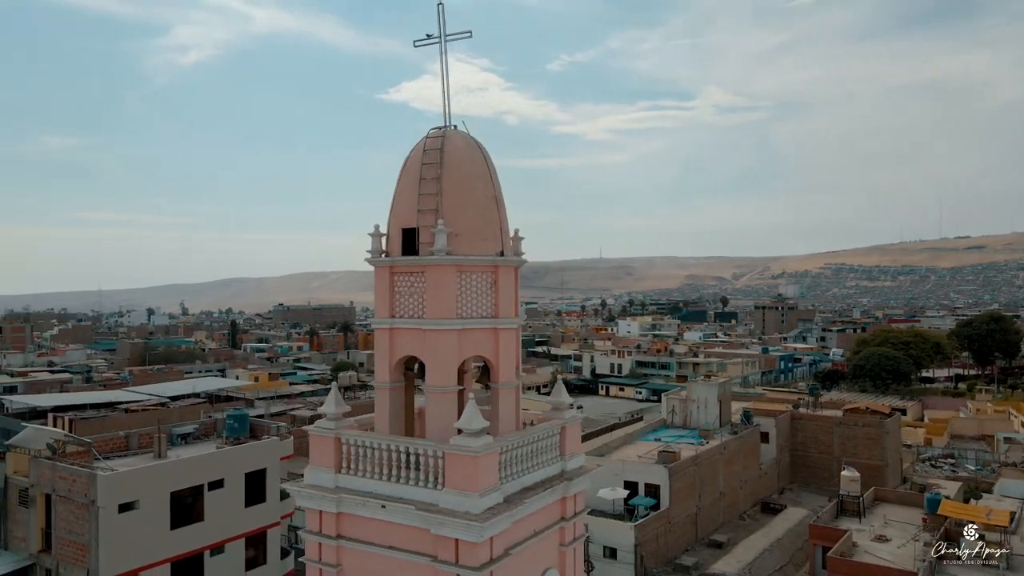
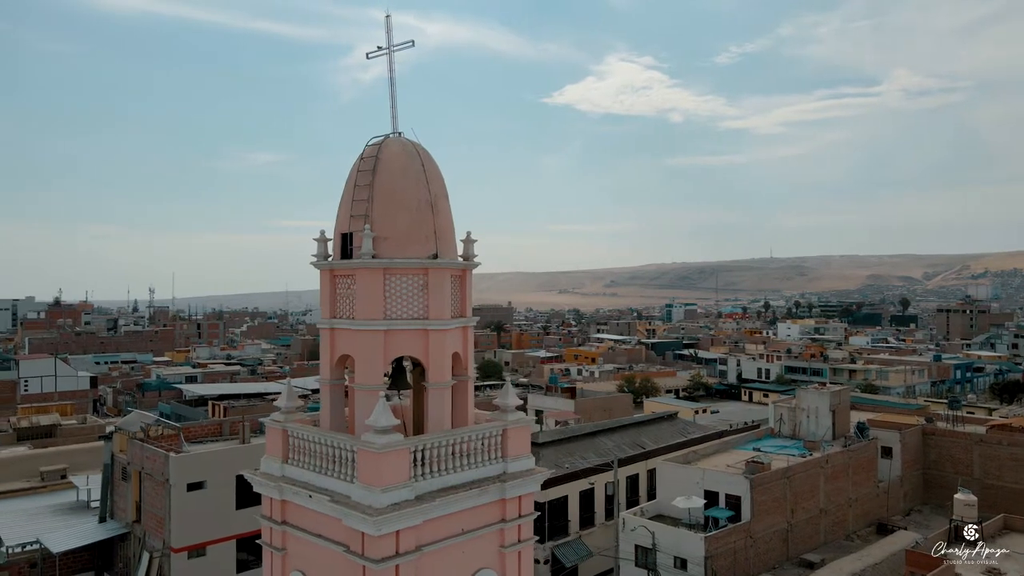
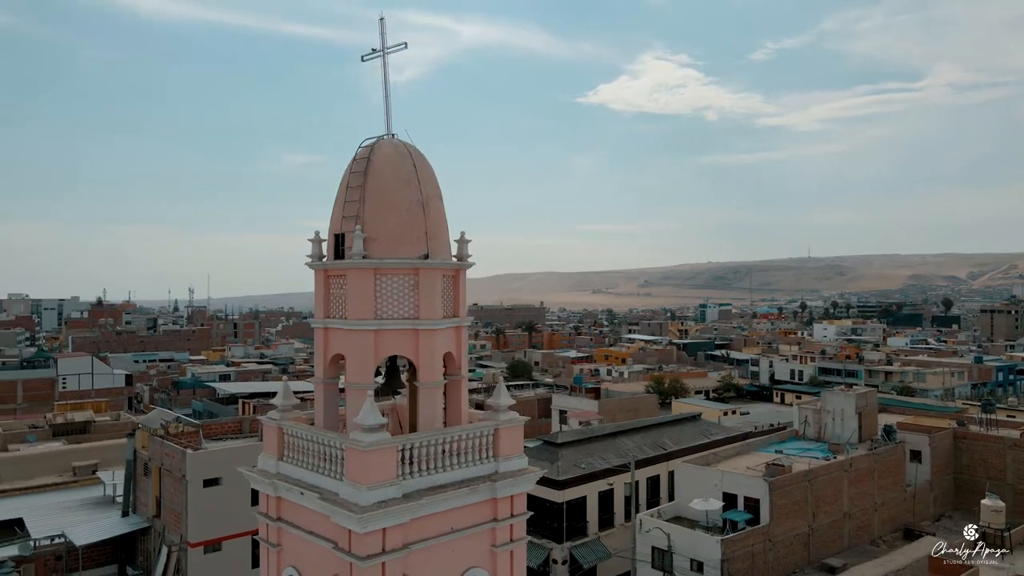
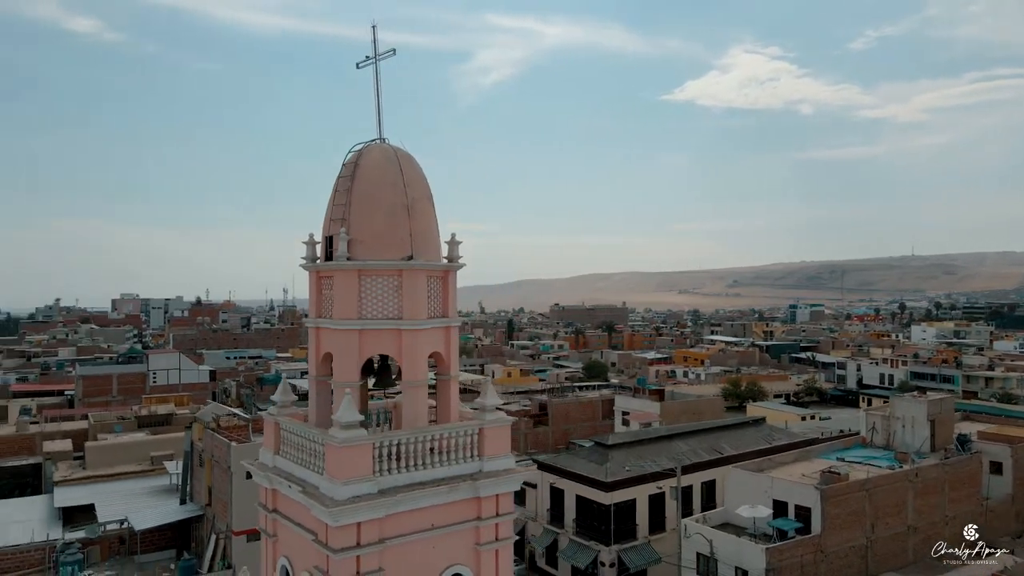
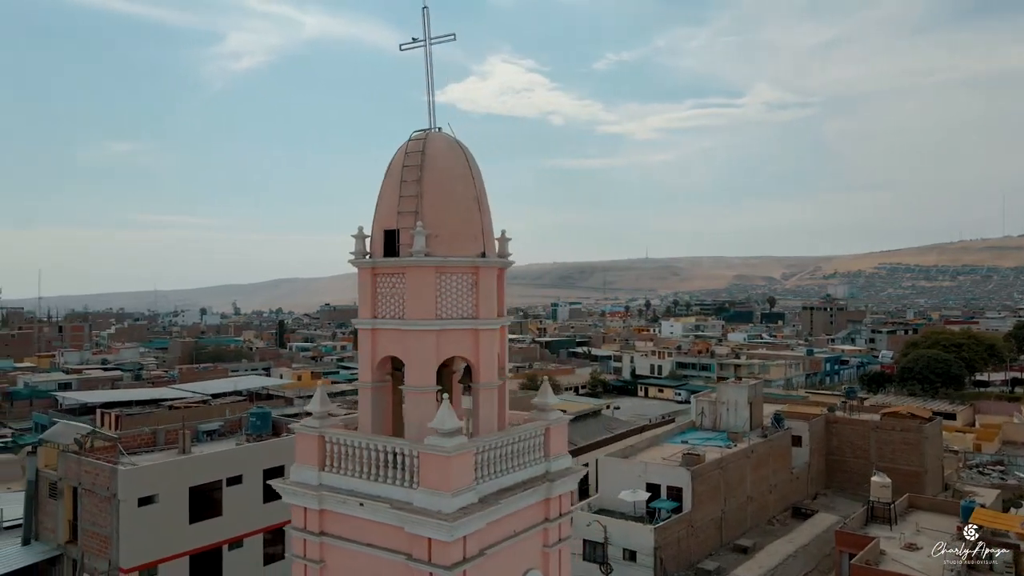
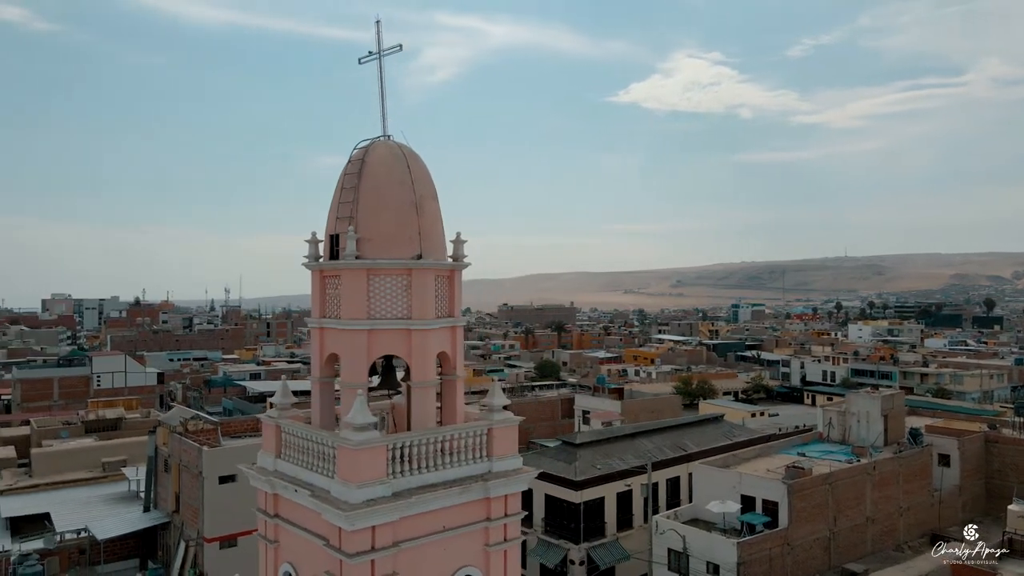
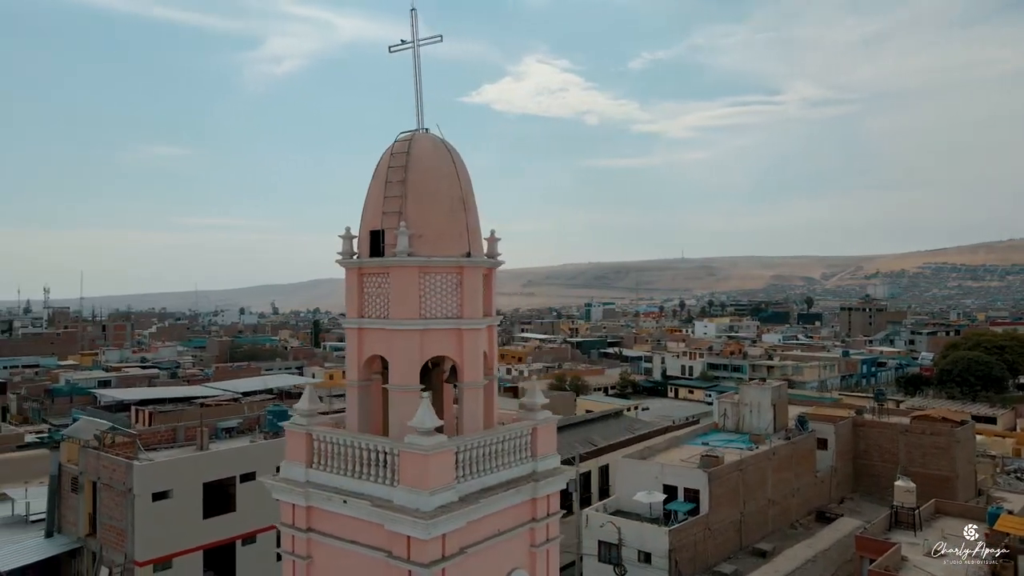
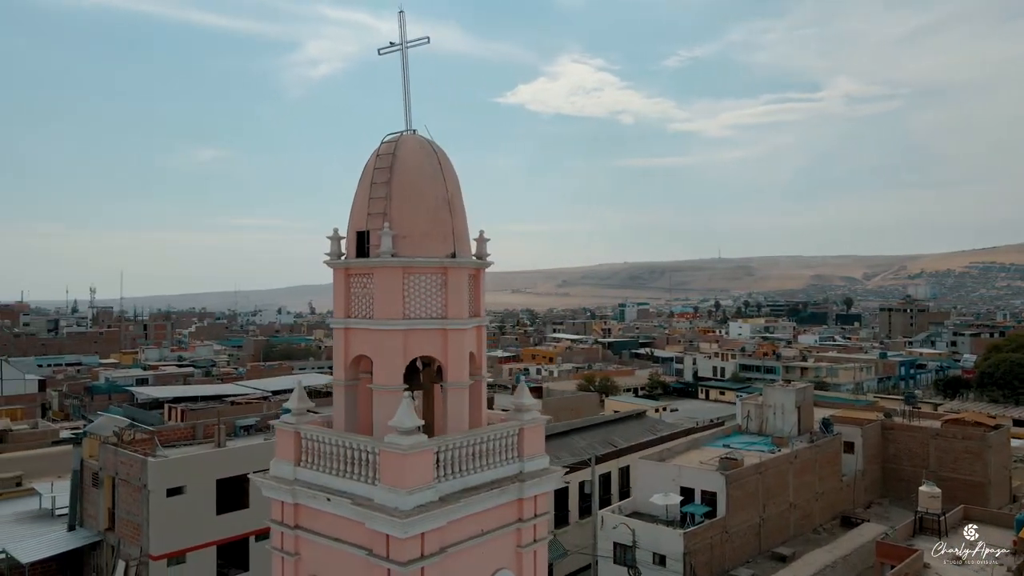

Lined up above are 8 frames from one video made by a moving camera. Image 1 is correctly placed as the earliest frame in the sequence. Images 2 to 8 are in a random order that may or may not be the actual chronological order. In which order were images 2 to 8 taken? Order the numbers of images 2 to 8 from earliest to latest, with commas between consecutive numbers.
5, 7, 8, 2, 3, 6, 4
